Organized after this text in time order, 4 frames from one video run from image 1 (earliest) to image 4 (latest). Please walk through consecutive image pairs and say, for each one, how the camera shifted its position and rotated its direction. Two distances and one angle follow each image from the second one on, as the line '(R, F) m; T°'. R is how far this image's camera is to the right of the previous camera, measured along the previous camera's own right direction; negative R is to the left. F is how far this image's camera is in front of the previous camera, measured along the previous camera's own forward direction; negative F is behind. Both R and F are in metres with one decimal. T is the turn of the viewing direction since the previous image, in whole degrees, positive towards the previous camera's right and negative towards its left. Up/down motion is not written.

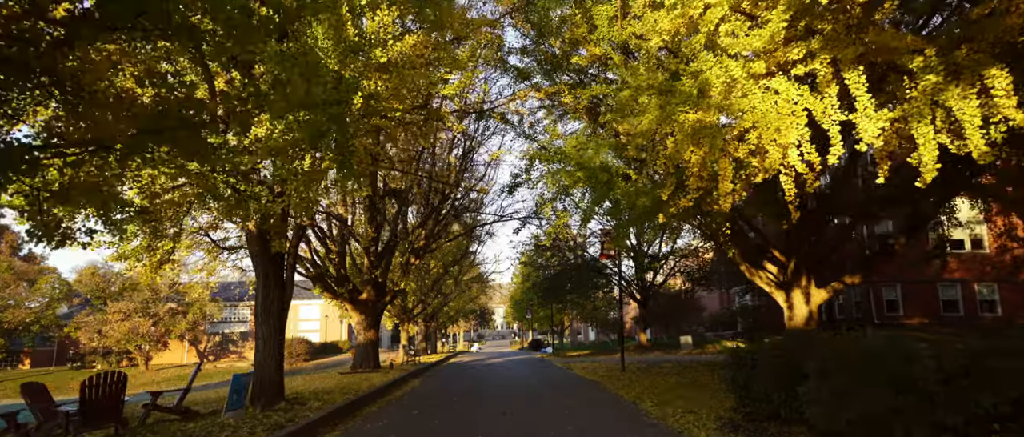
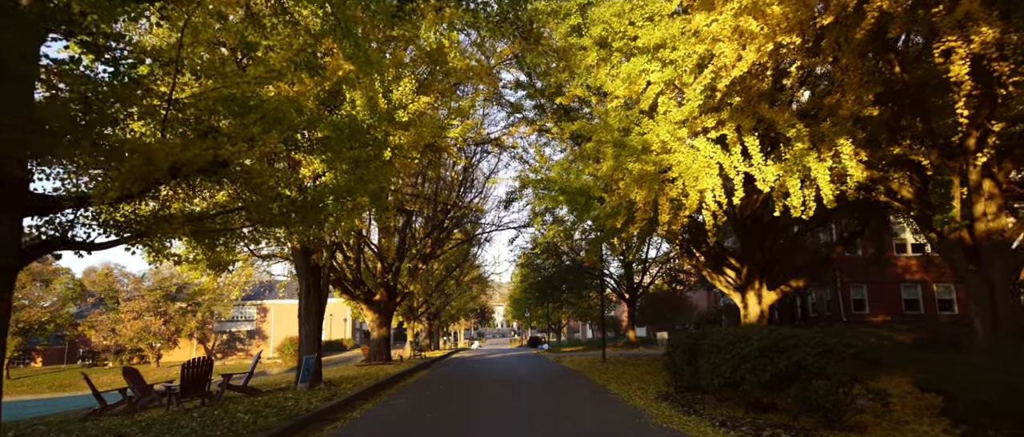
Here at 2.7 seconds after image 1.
(+0.2, -2.6) m; 0°
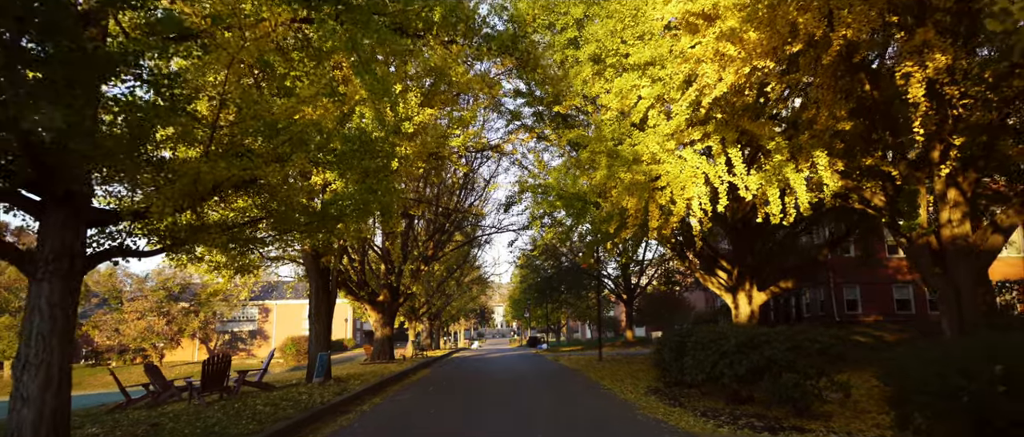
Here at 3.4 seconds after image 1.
(0.0, -0.7) m; 0°
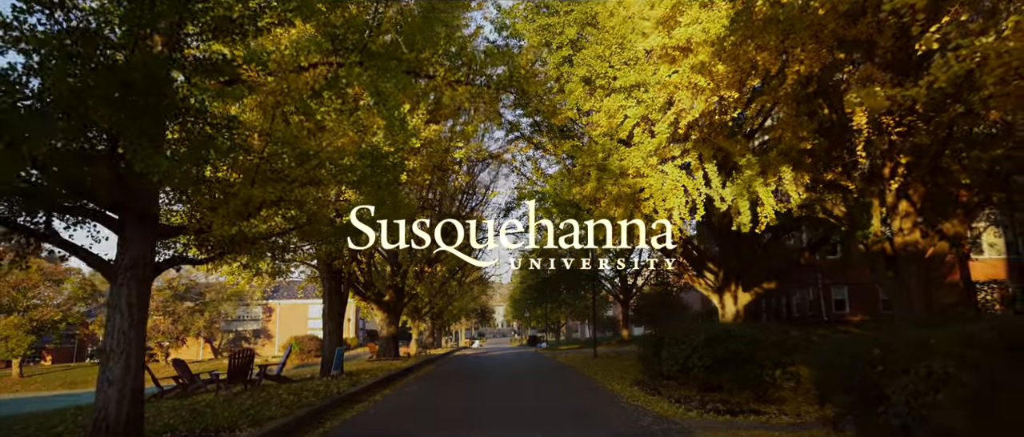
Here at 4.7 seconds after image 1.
(+0.1, -1.1) m; 0°
